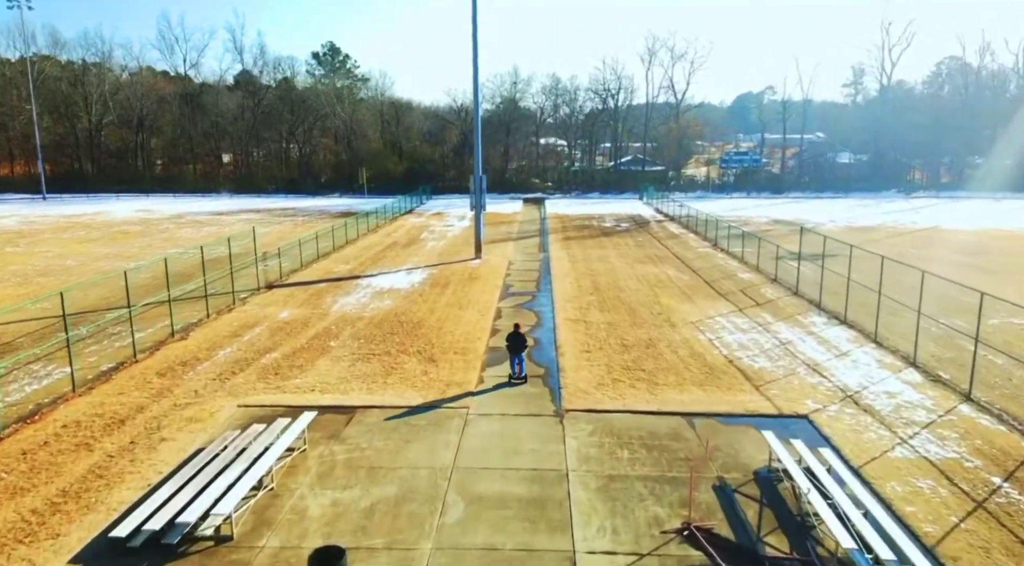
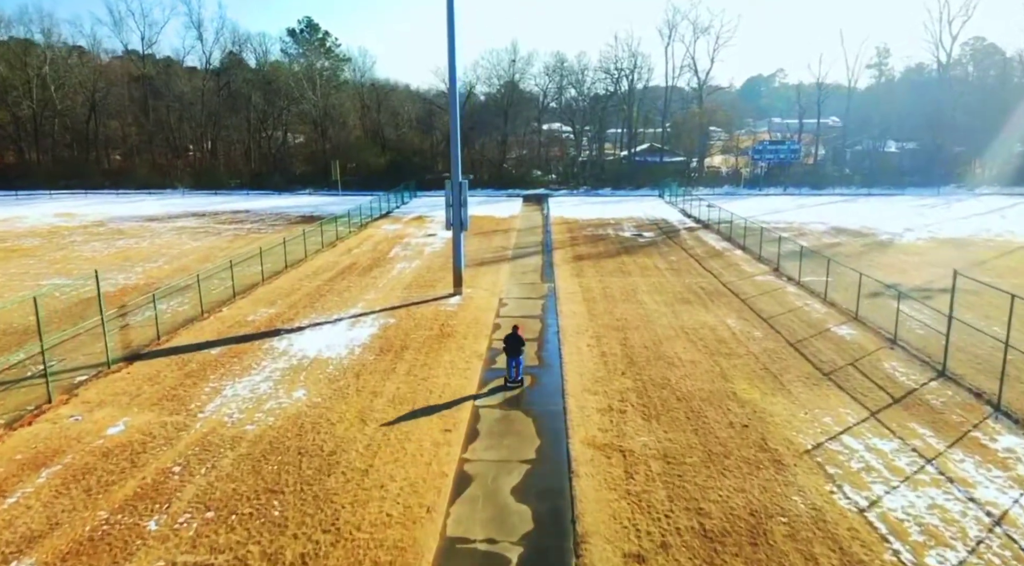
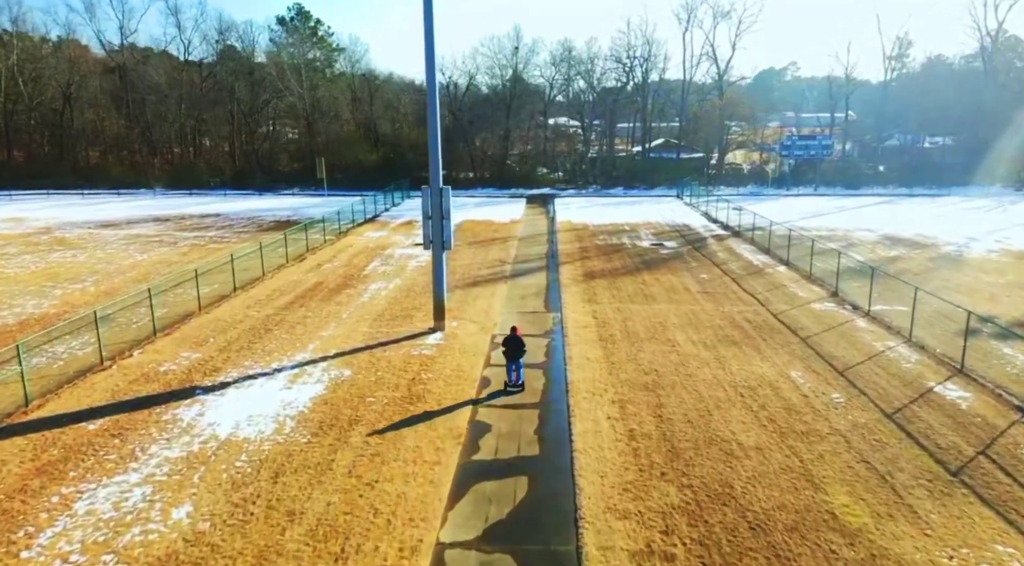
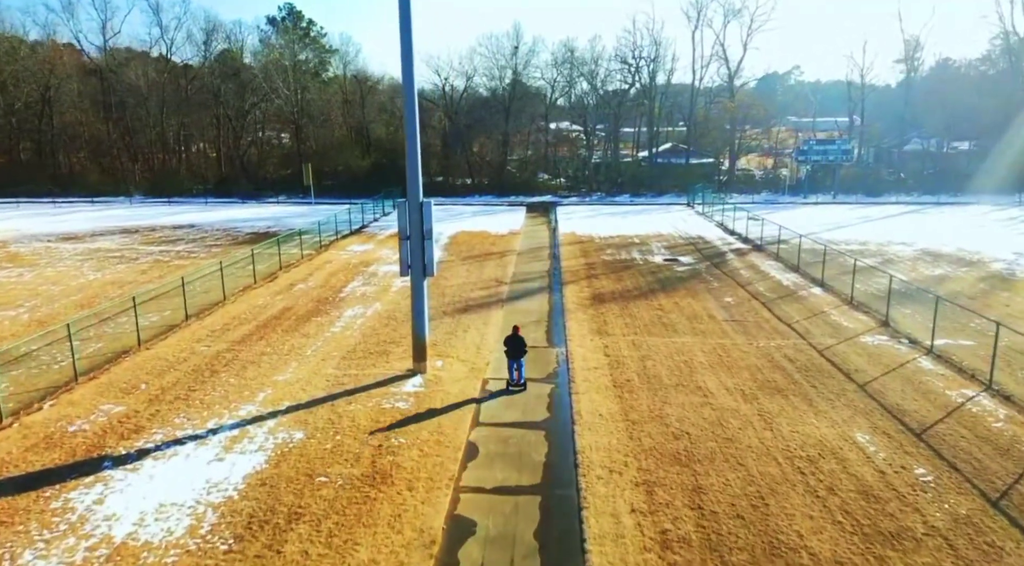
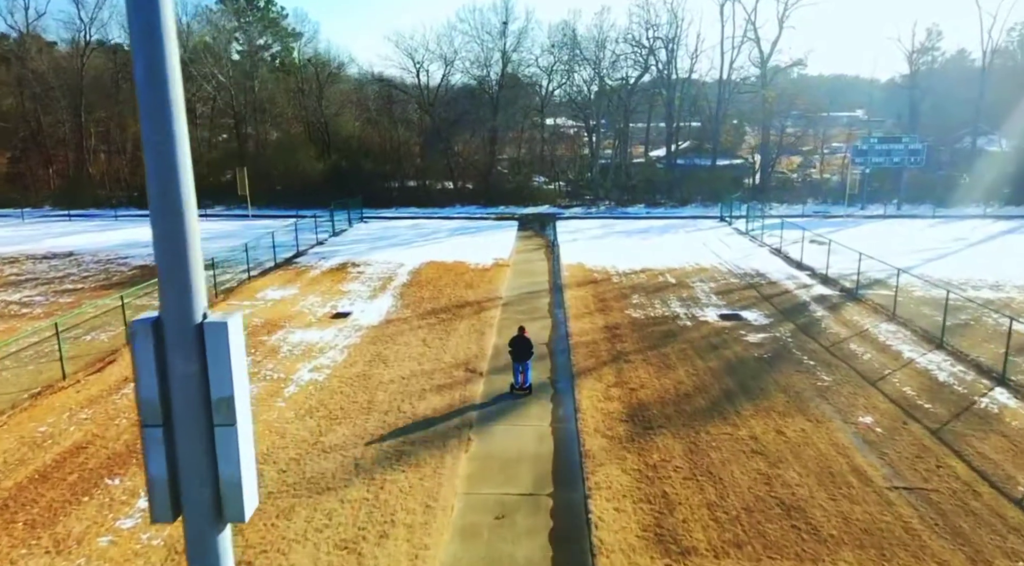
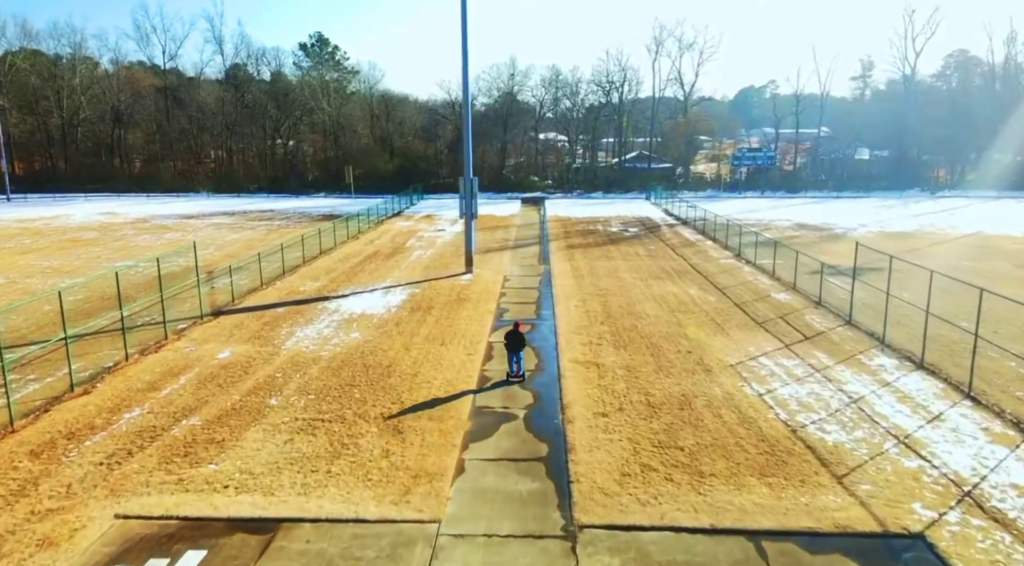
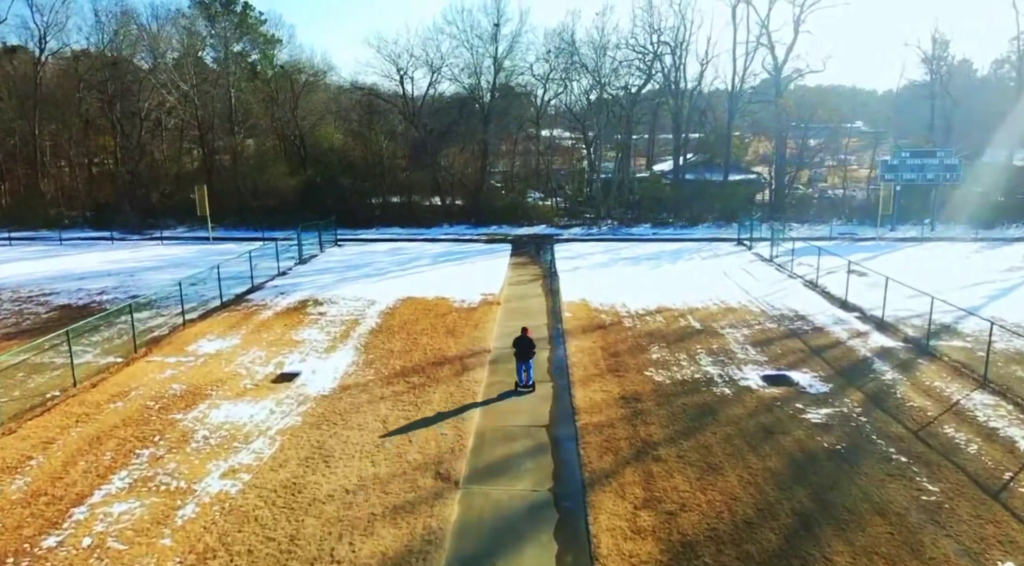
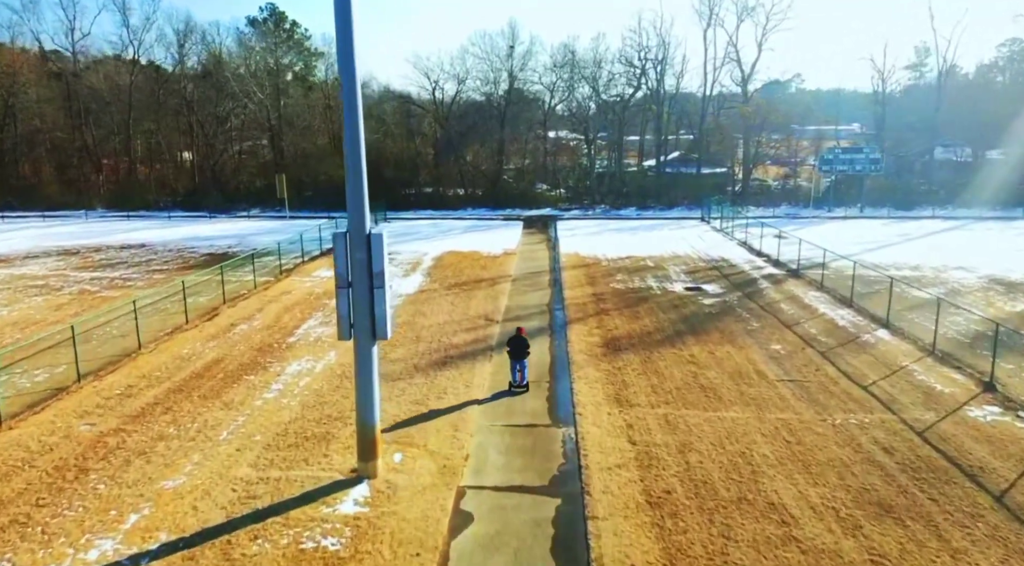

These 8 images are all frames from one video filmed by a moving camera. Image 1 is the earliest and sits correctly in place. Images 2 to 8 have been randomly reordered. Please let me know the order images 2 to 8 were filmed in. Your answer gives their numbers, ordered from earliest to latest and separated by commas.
6, 2, 3, 4, 8, 5, 7
